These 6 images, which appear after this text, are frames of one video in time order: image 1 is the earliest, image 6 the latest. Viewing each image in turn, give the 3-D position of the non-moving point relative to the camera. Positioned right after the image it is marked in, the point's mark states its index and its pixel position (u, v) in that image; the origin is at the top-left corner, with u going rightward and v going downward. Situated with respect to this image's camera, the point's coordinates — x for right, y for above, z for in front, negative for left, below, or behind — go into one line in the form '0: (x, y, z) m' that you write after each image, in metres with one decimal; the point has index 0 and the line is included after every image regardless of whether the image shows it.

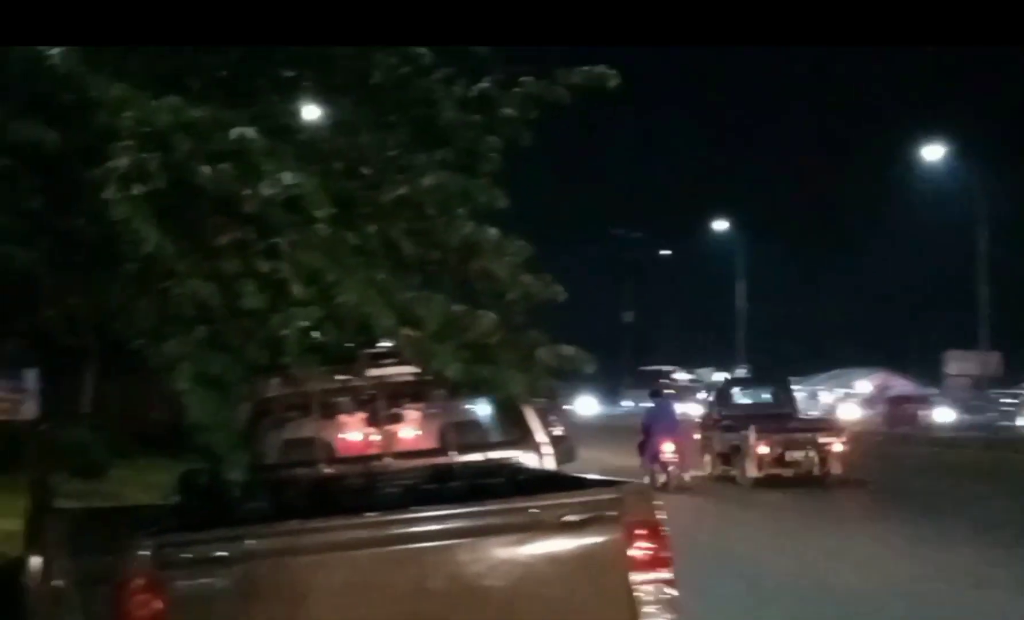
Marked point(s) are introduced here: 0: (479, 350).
0: (-0.3, -0.4, +9.6) m
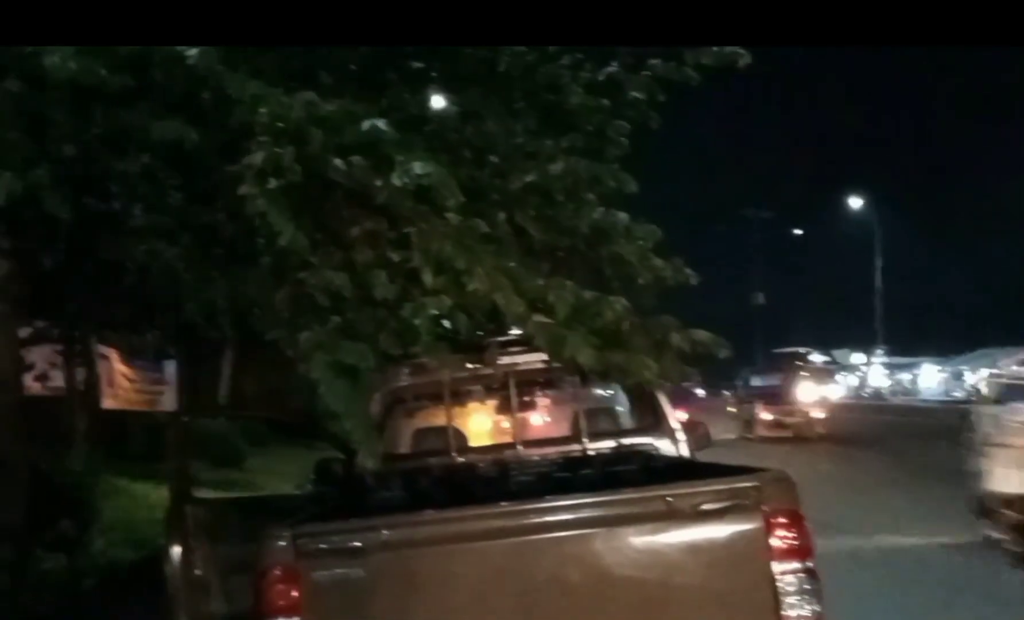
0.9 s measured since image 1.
0: (+0.9, -0.2, +9.5) m
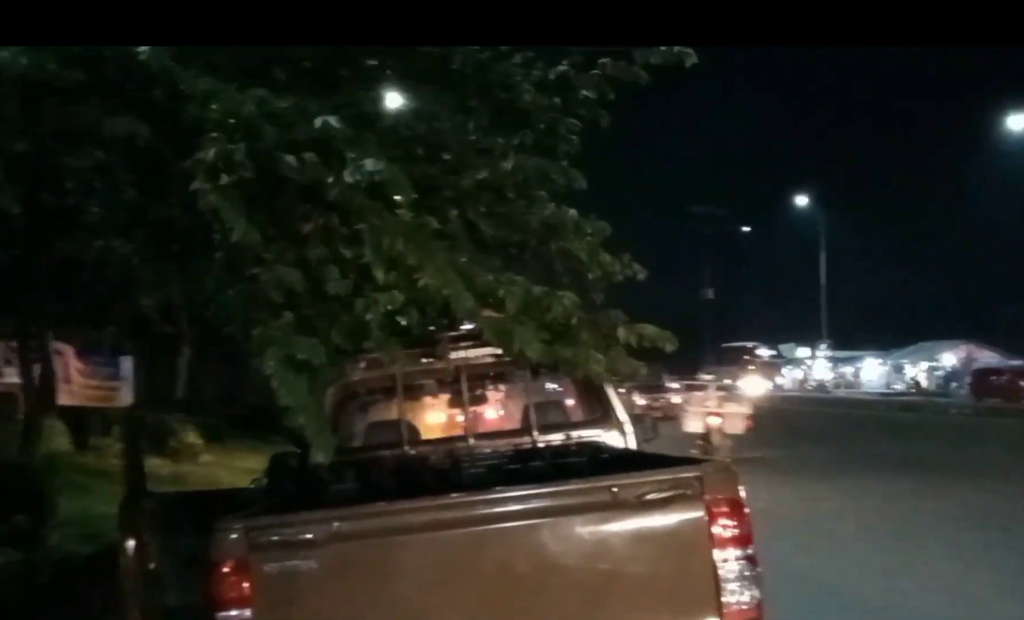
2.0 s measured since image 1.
0: (+0.4, -0.2, +9.7) m
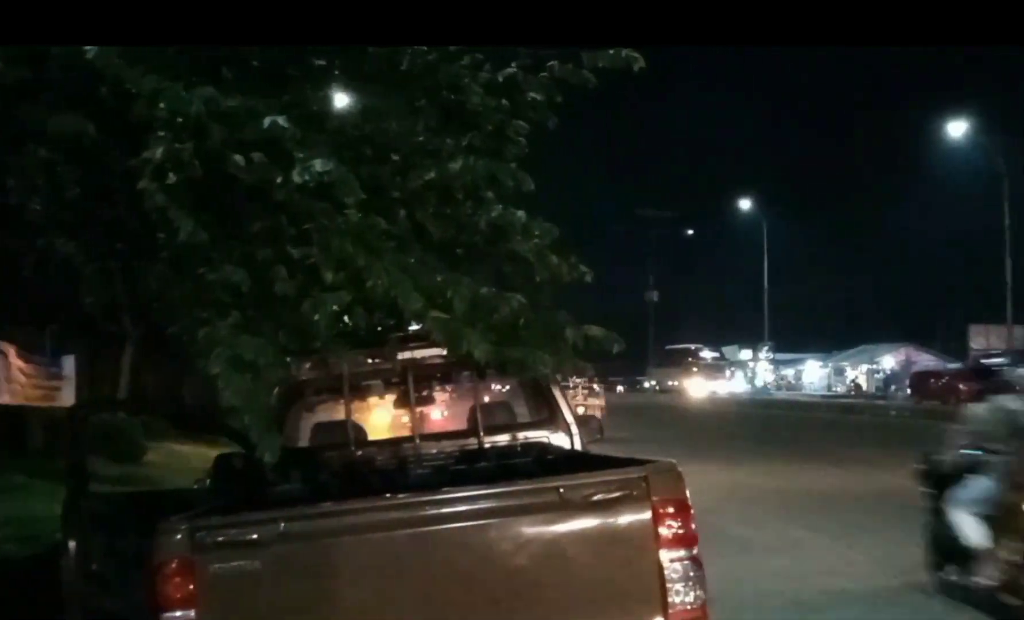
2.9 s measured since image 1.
0: (-0.1, -0.2, +9.7) m
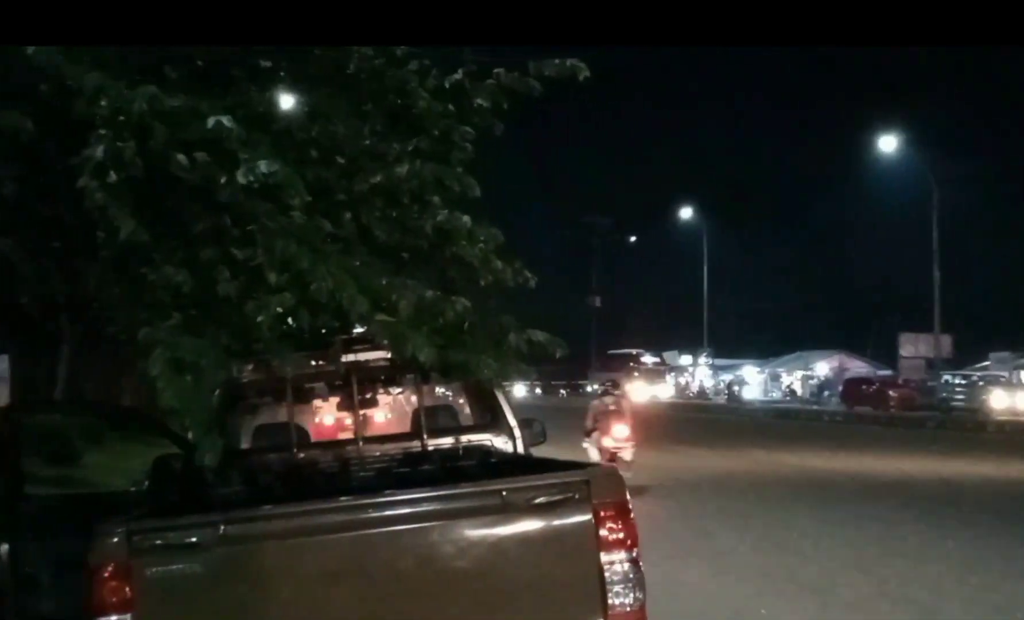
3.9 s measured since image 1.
0: (-0.6, -0.2, +9.8) m
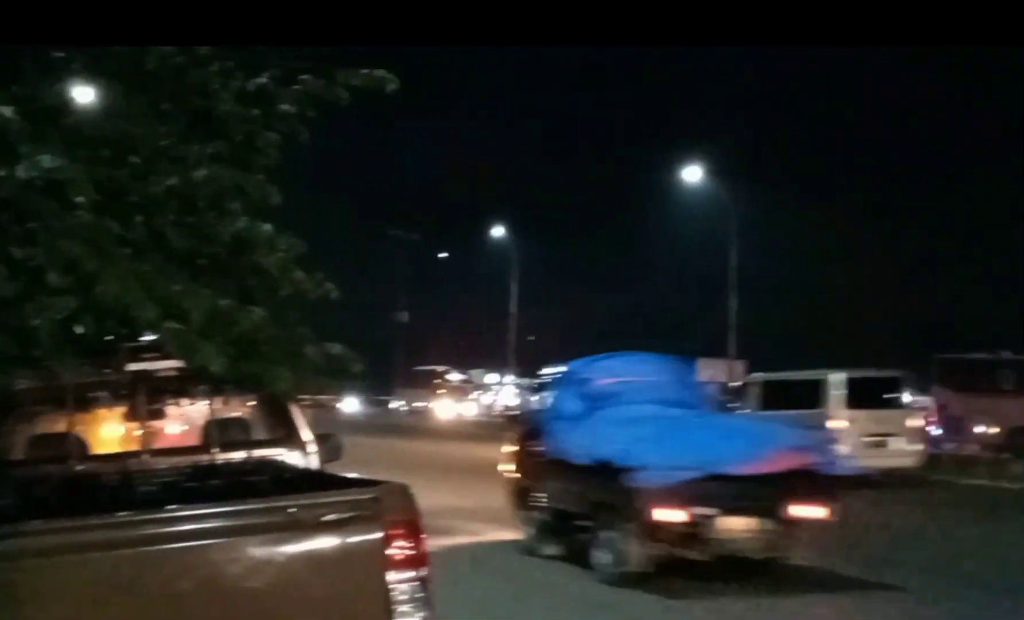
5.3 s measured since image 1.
0: (-2.4, -0.3, +9.5) m
